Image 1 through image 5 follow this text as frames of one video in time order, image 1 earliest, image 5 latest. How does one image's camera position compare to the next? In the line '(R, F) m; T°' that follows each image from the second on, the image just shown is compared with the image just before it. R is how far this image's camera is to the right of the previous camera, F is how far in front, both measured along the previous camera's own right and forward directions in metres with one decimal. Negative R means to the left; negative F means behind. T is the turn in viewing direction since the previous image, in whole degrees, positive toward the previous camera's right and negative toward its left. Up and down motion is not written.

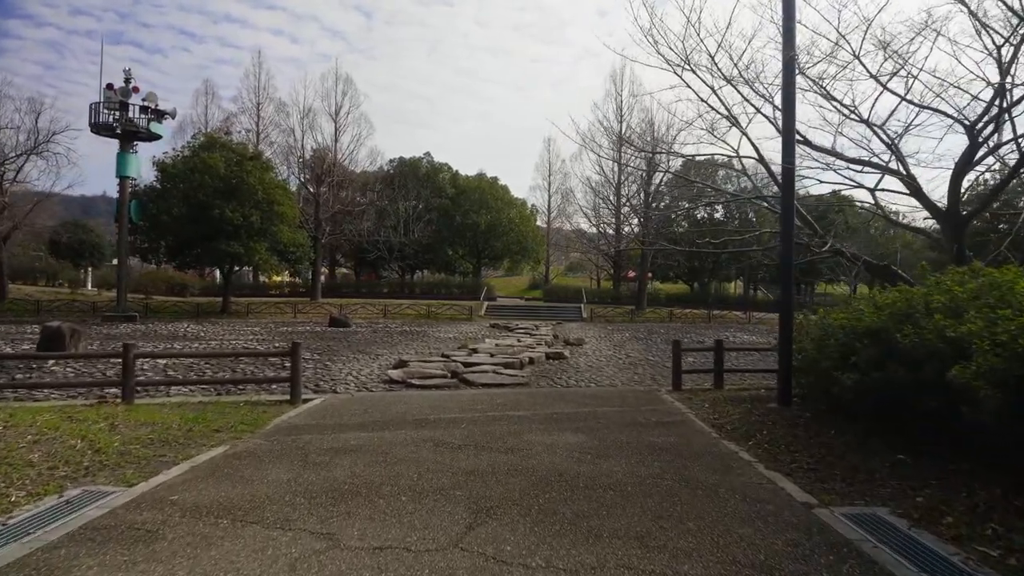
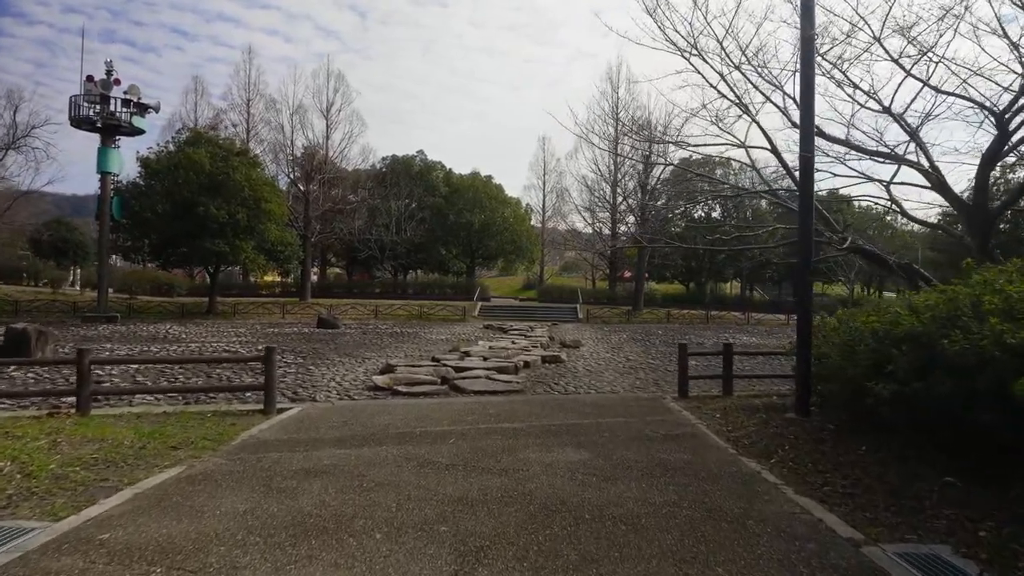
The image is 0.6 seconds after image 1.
(0.0, +0.6) m; 0°
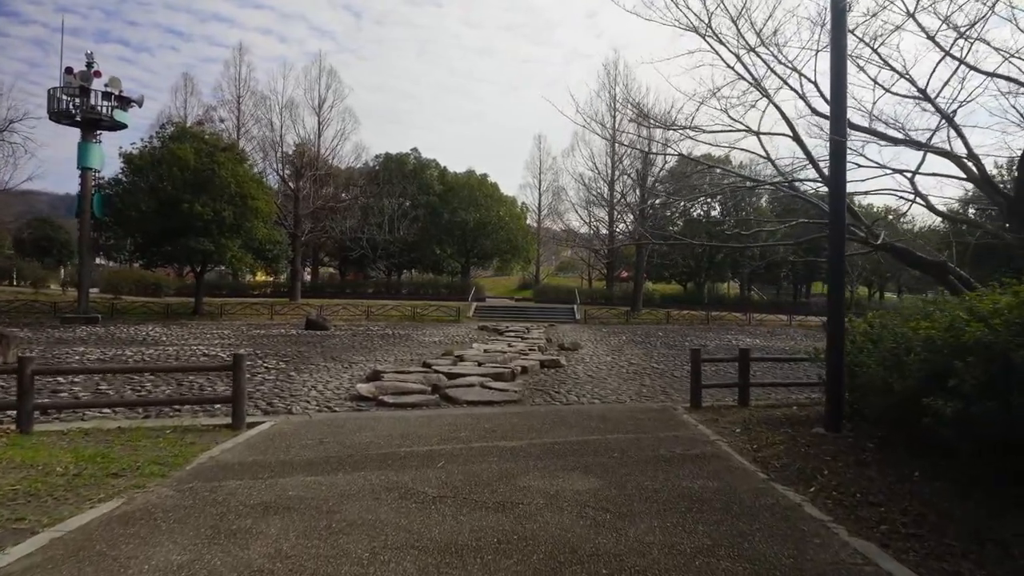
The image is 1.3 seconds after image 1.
(0.0, +0.7) m; 0°
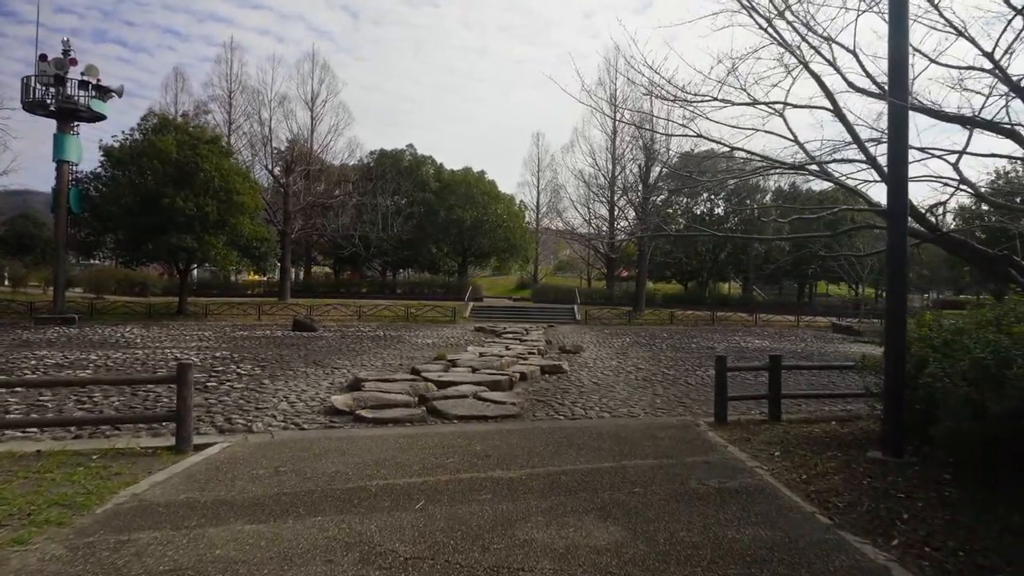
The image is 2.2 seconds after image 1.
(0.0, +0.9) m; 0°
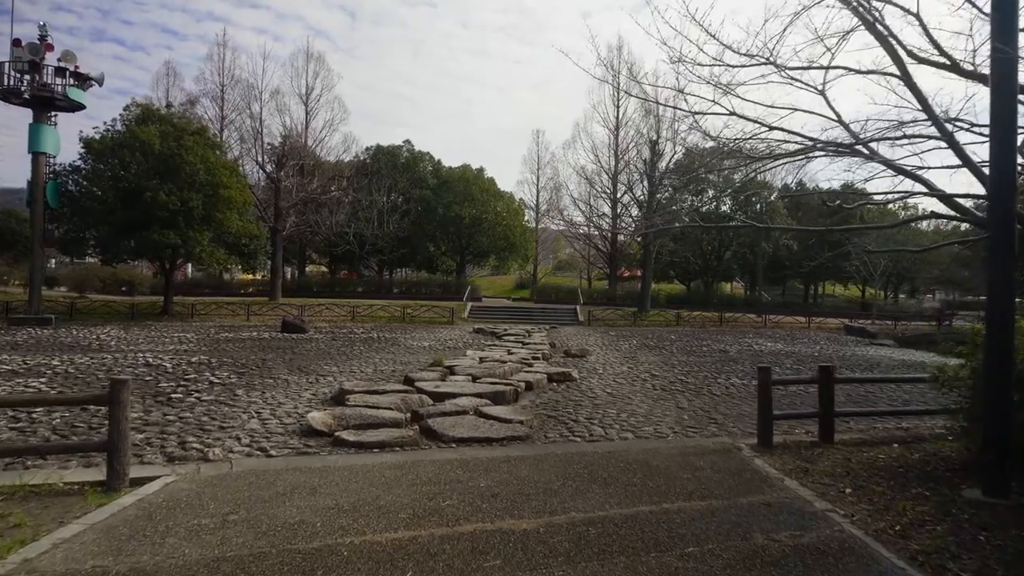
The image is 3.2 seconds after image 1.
(-0.1, +0.9) m; 0°
